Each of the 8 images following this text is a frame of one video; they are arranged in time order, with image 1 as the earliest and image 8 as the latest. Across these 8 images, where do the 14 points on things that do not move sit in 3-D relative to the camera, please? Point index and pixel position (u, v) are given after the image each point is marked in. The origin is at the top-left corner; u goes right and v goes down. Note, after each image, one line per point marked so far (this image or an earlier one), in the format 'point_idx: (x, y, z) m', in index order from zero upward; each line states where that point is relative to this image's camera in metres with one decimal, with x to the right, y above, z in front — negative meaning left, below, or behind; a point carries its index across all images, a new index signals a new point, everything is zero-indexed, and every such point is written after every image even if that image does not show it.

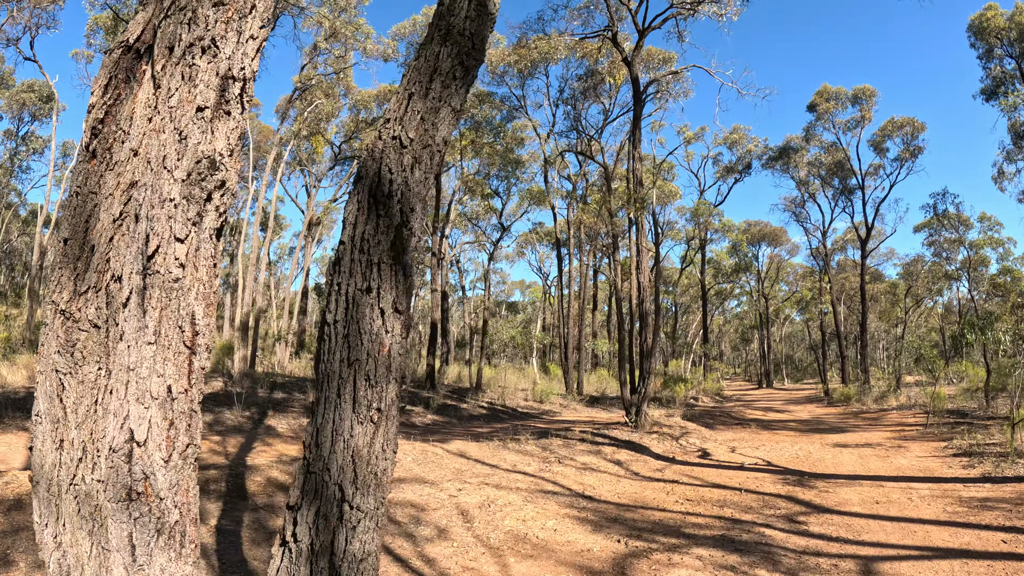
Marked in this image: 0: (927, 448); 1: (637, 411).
0: (+5.6, -2.2, +6.9) m
1: (+2.0, -2.0, +8.4) m
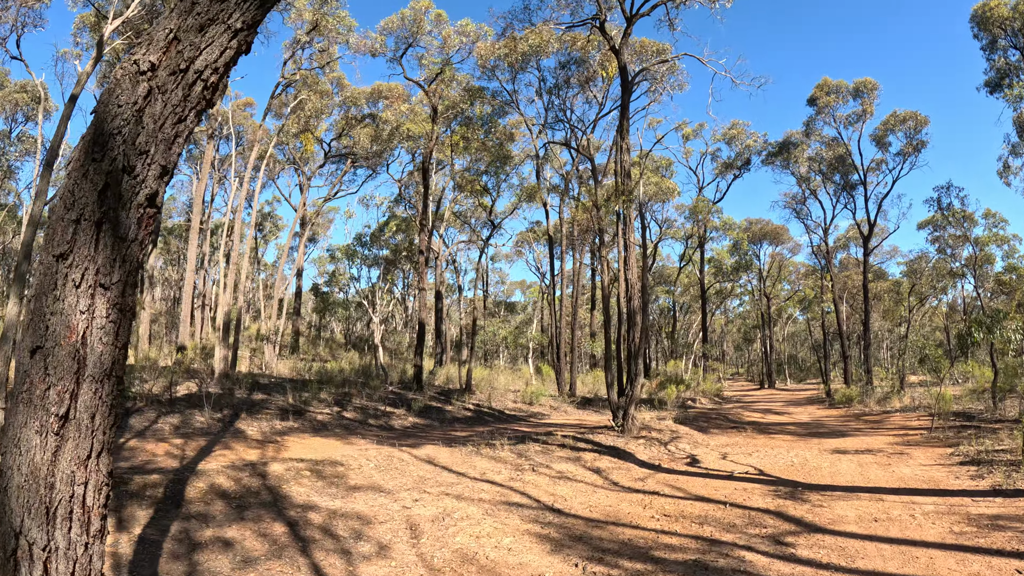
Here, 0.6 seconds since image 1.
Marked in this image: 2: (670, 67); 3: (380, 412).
0: (+5.2, -2.1, +6.4) m
1: (+1.7, -2.0, +7.9) m
2: (+4.2, +5.7, +13.6) m
3: (-2.9, -2.6, +10.8) m
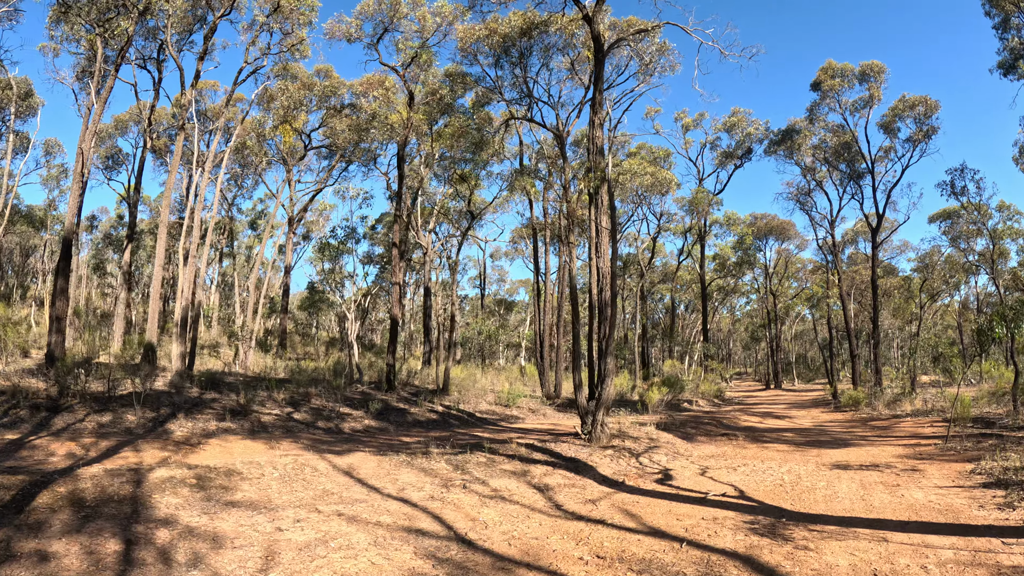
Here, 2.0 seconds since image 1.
0: (+4.6, -2.0, +5.4) m
1: (+1.1, -1.8, +7.0) m
2: (+3.7, +5.9, +12.6) m
3: (-3.5, -2.5, +10.0) m
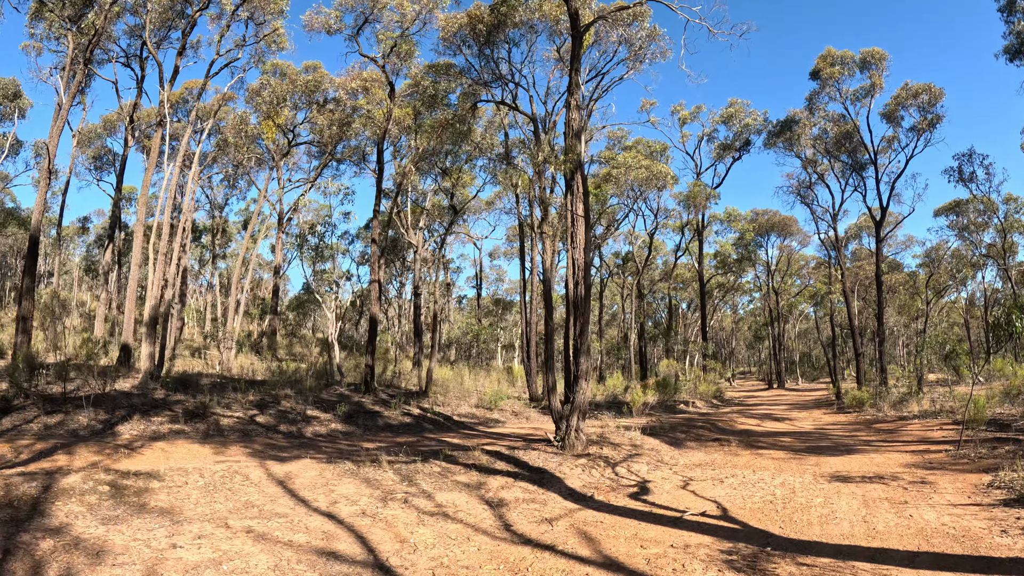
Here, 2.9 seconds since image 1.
0: (+4.2, -1.8, +4.7) m
1: (+0.7, -1.7, +6.3) m
2: (+3.2, +6.0, +11.9) m
3: (-3.9, -2.4, +9.4) m
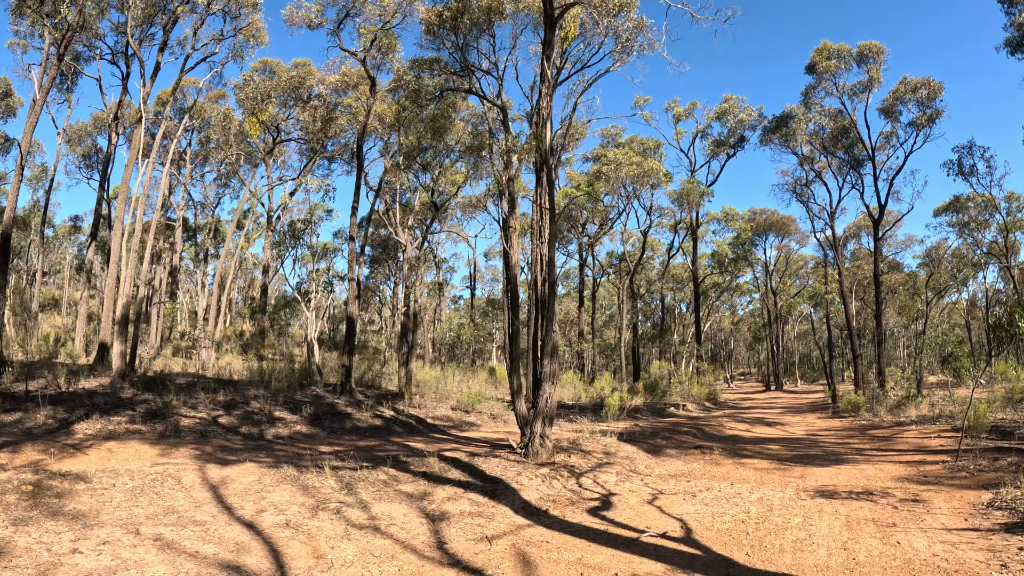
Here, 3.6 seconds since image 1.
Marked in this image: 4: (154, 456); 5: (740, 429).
0: (+3.7, -1.8, +4.2) m
1: (+0.2, -1.7, +5.9) m
2: (+2.8, +6.0, +11.5) m
3: (-4.4, -2.3, +8.9) m
4: (-4.8, -2.2, +6.8) m
5: (+4.9, -3.0, +10.8) m
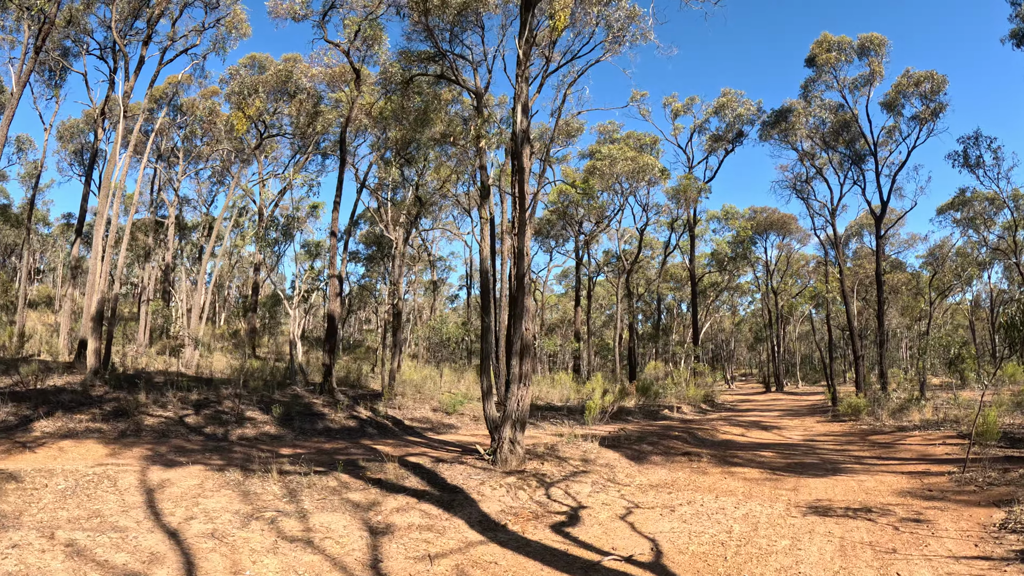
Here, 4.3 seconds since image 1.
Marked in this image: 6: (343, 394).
0: (+3.4, -1.7, +3.8) m
1: (-0.1, -1.6, +5.4) m
2: (+2.5, +6.1, +11.0) m
3: (-4.7, -2.3, +8.5) m
4: (-5.2, -2.1, +6.4) m
5: (+4.5, -2.9, +10.3) m
6: (-4.0, -2.5, +11.9) m
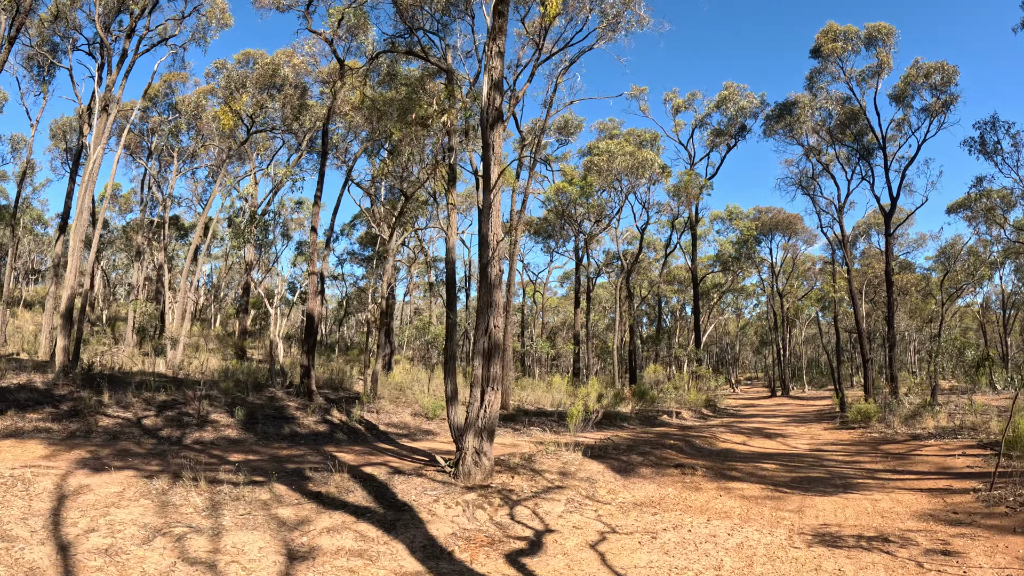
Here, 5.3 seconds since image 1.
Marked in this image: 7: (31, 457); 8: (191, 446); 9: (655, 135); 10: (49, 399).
0: (+3.0, -1.7, +3.1) m
1: (-0.5, -1.5, +4.8) m
2: (+2.3, +6.2, +10.4) m
3: (-5.0, -2.2, +7.9) m
4: (-5.5, -2.1, +5.8) m
5: (+4.3, -2.9, +9.6) m
6: (-4.2, -2.4, +11.3) m
7: (-5.6, -2.1, +5.9) m
8: (-4.3, -2.2, +6.9) m
9: (+5.6, +6.0, +19.7) m
10: (-8.3, -2.1, +9.1) m
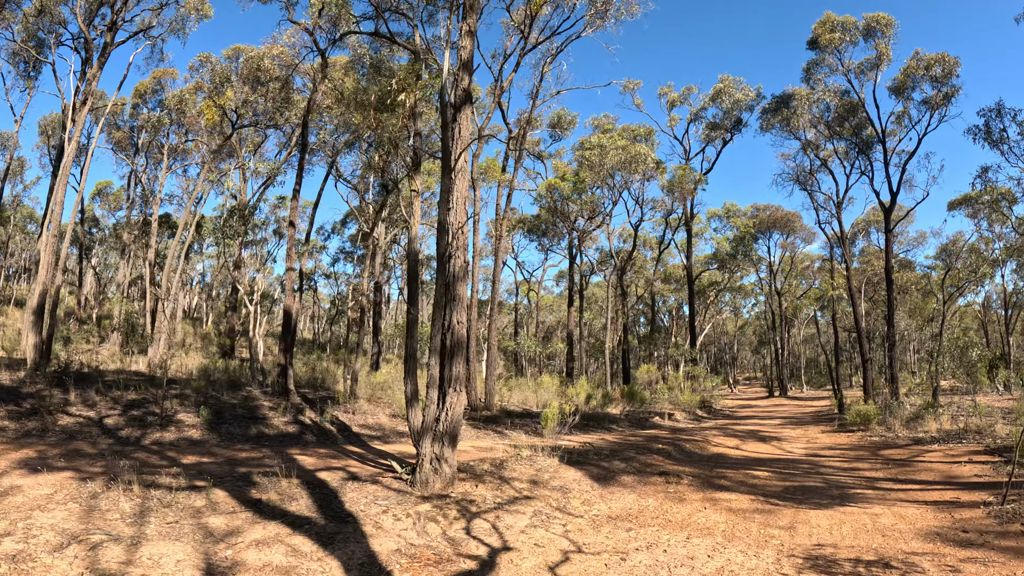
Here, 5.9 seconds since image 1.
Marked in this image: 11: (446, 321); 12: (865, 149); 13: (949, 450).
0: (+2.7, -1.6, +2.7) m
1: (-0.8, -1.5, +4.3) m
2: (+2.0, +6.2, +10.0) m
3: (-5.3, -2.1, +7.4) m
4: (-5.8, -2.0, +5.4) m
5: (+3.9, -2.8, +9.2) m
6: (-4.6, -2.4, +10.8) m
7: (-5.9, -2.0, +5.4) m
8: (-4.7, -2.1, +6.5) m
9: (+5.2, +6.1, +19.3) m
10: (-8.7, -2.0, +8.7) m
11: (-0.6, -0.3, +4.4) m
12: (+10.9, +4.2, +15.5) m
13: (+6.3, -2.3, +7.2) m
